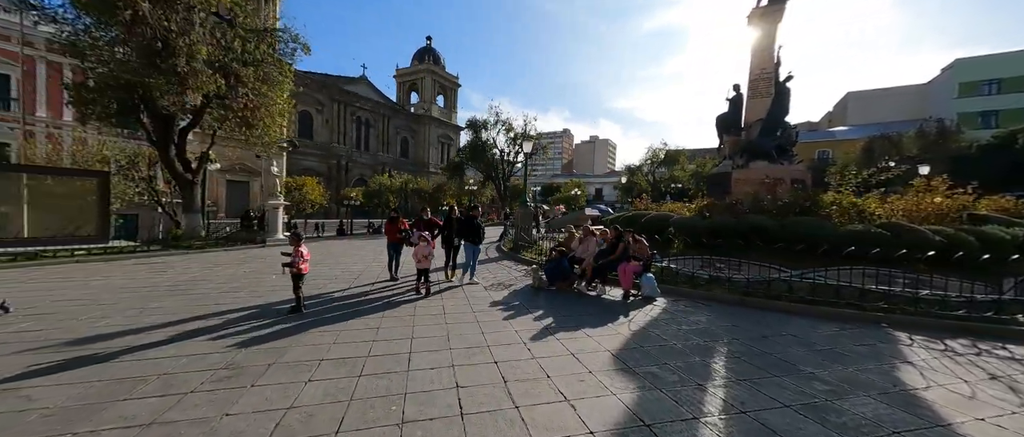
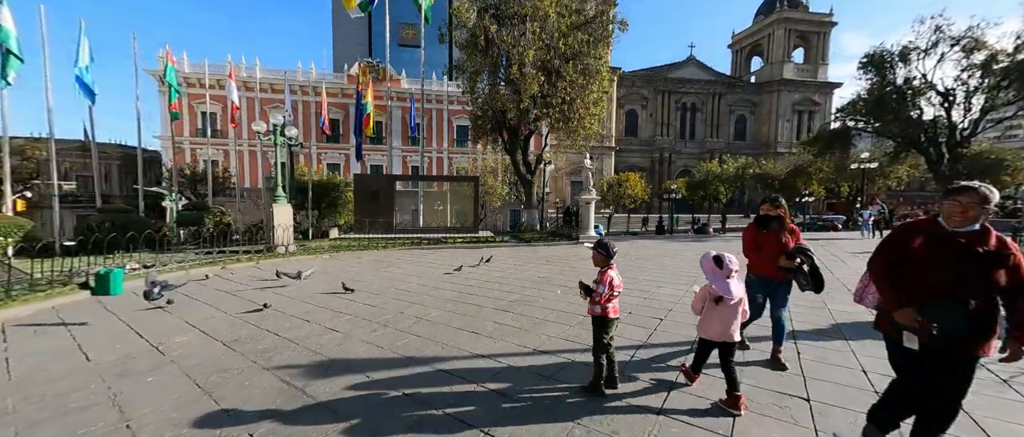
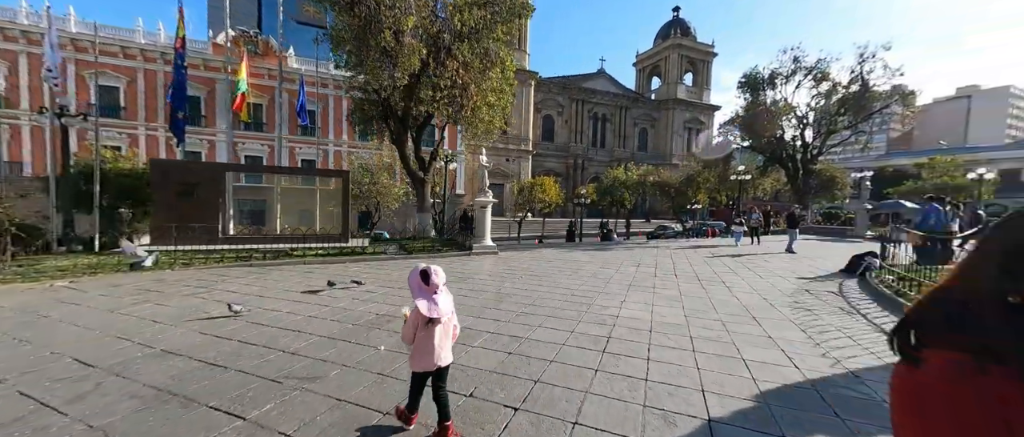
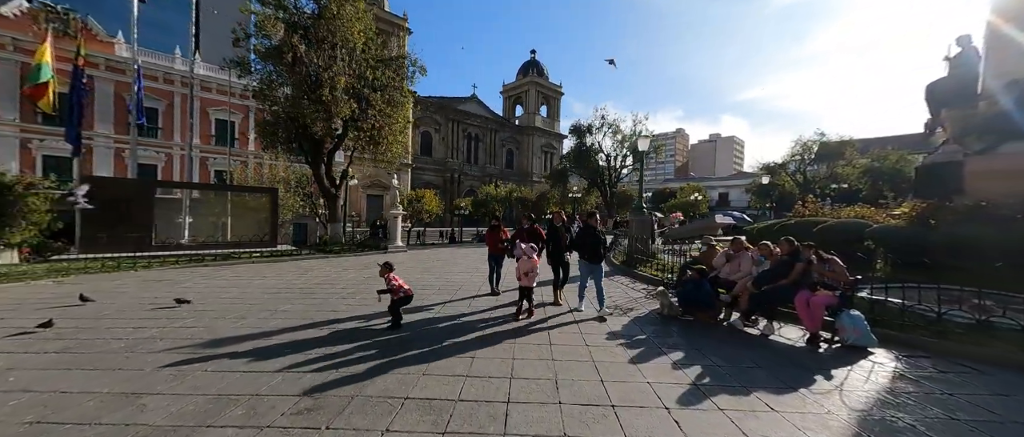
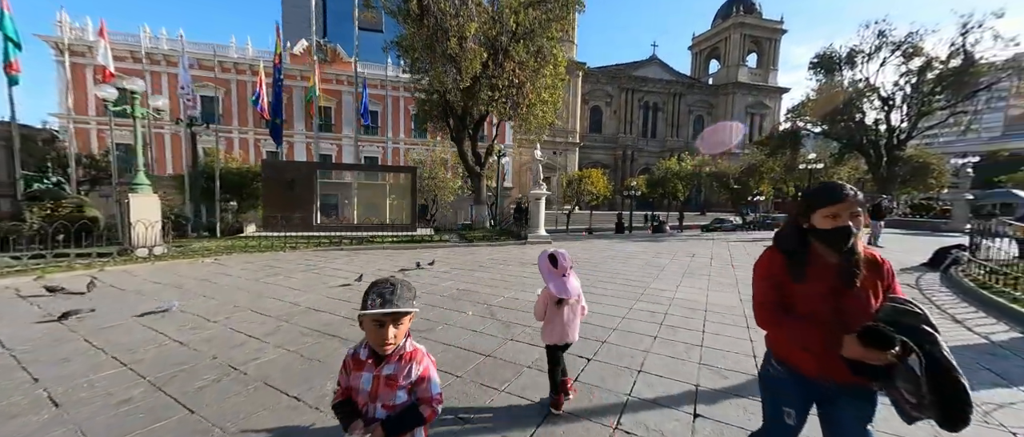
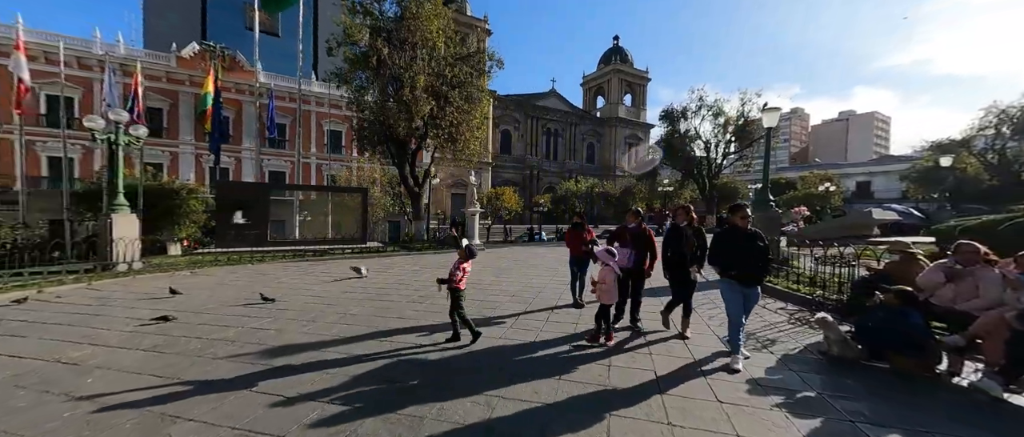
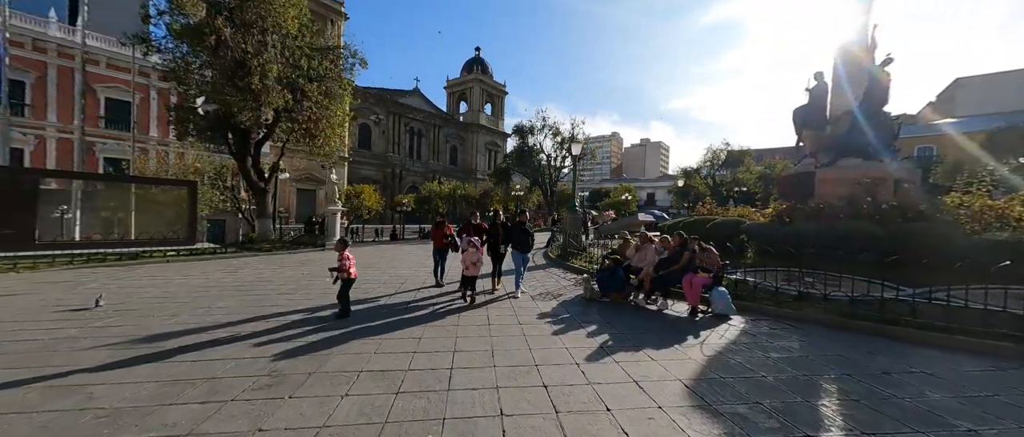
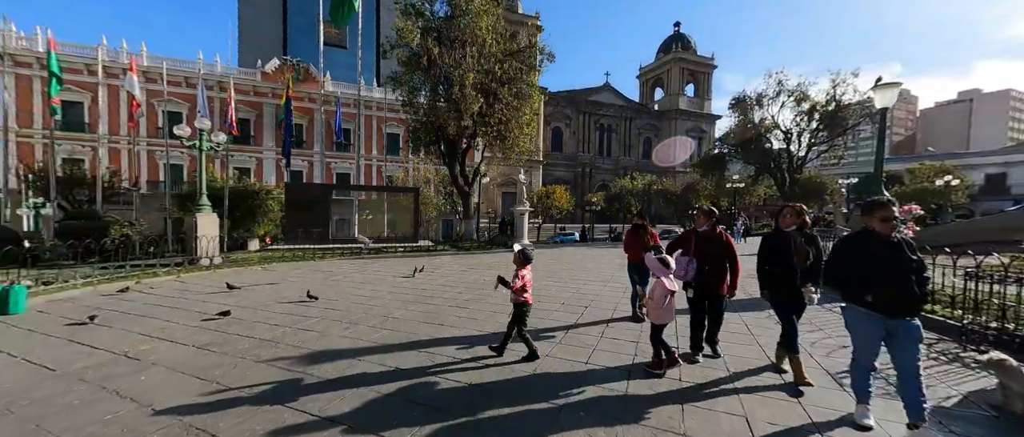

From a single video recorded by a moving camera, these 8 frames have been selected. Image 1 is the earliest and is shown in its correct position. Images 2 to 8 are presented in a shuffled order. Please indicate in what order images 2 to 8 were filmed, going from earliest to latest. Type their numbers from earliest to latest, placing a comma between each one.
7, 4, 6, 8, 2, 5, 3
